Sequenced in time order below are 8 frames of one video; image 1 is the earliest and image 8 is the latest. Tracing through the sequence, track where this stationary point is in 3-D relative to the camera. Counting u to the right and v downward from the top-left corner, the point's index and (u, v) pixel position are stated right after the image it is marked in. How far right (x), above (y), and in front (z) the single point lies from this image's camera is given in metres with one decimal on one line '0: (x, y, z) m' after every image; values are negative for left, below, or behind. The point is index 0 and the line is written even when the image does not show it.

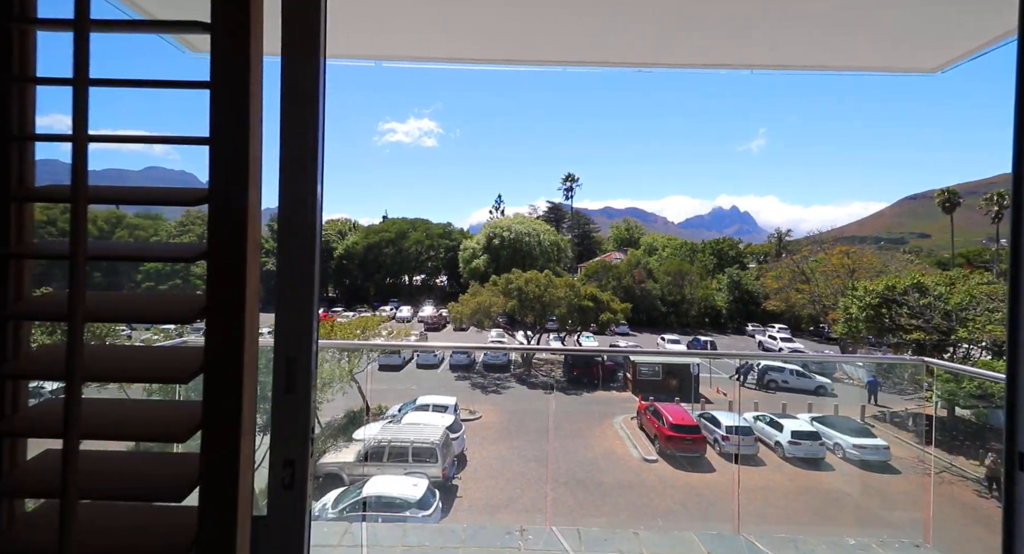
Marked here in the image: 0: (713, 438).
0: (+2.3, -1.9, +6.0) m
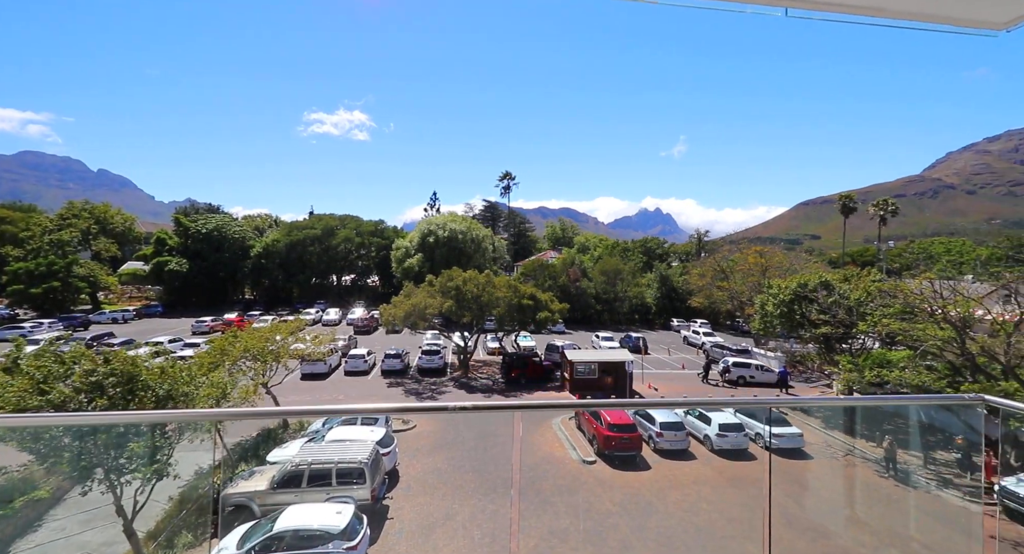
0: (+1.7, -1.9, +6.2) m
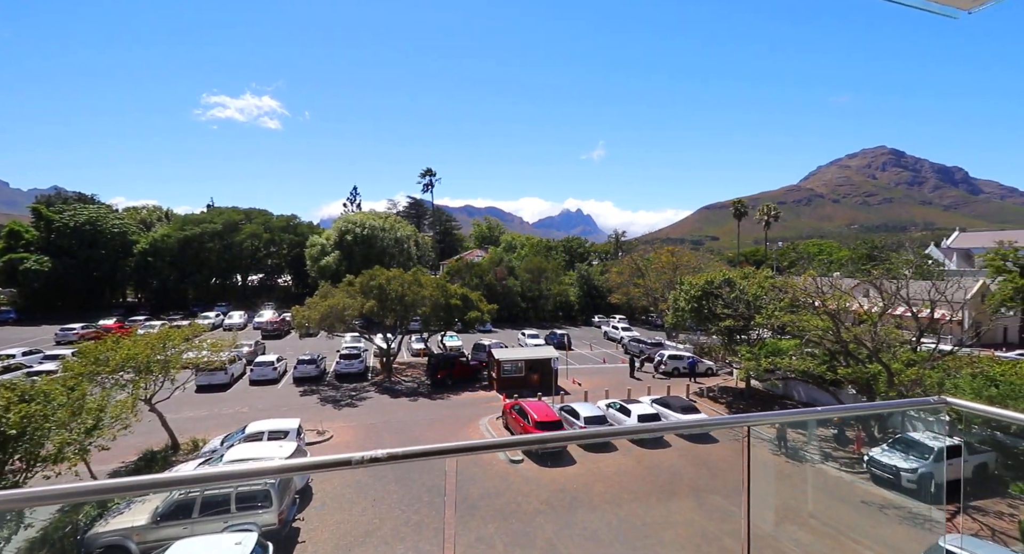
0: (+1.0, -1.8, +6.3) m
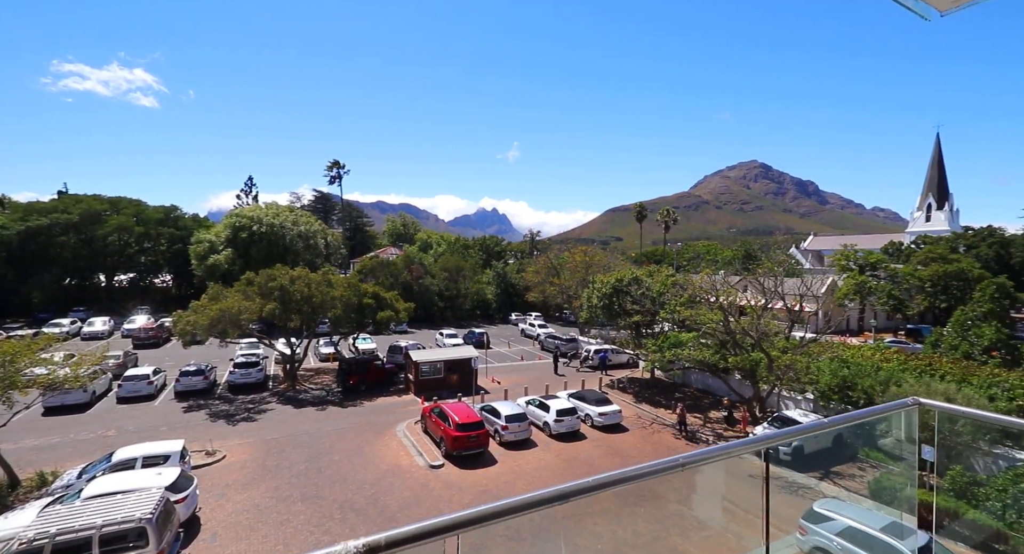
0: (+0.2, -1.8, +6.4) m
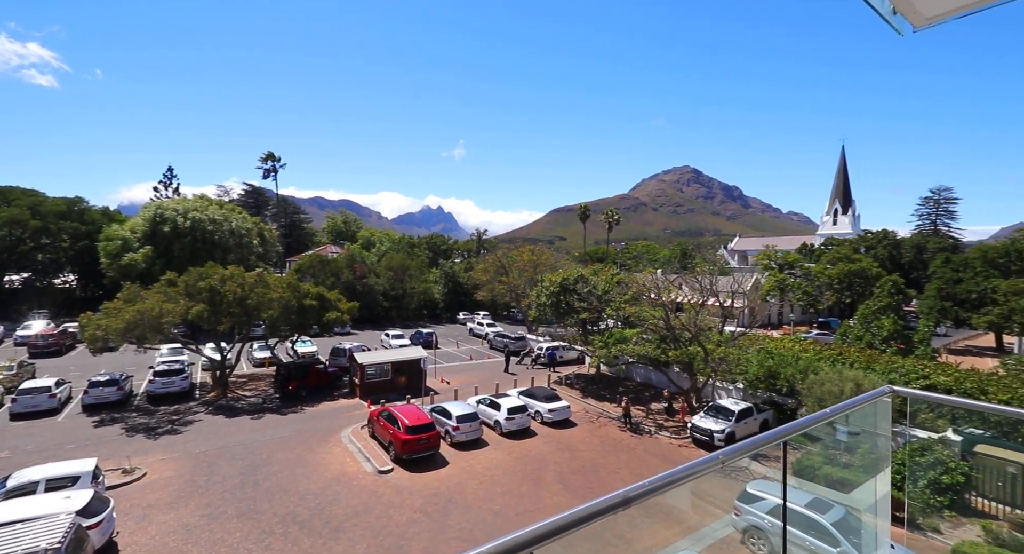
0: (-0.2, -1.8, +6.4) m
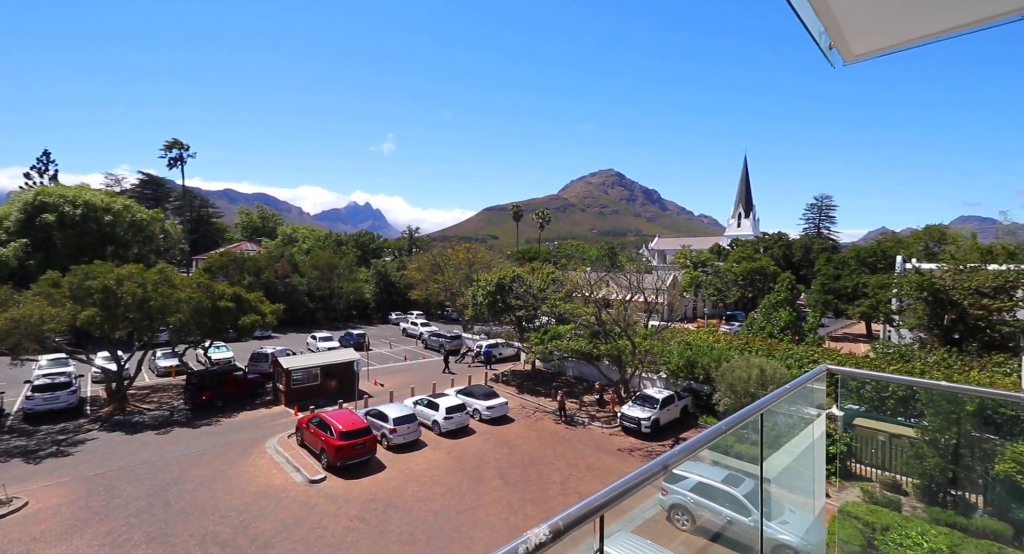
0: (-0.7, -1.8, +6.4) m
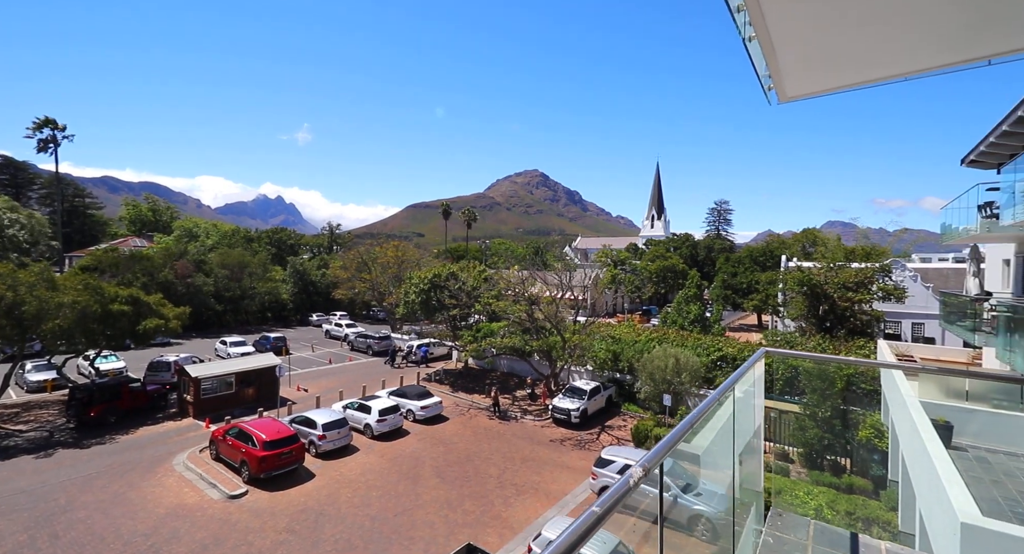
0: (-1.2, -1.8, +6.3) m
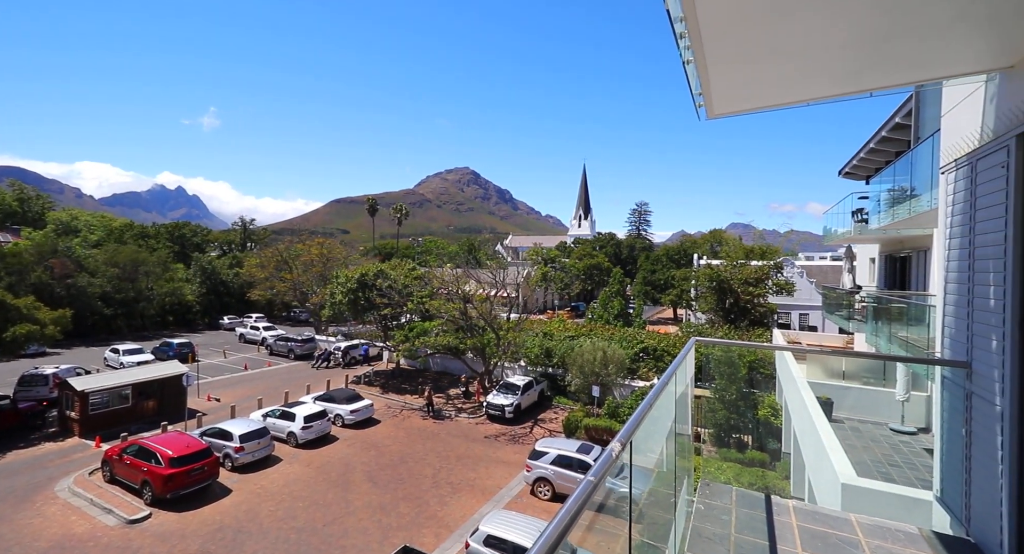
0: (-1.7, -1.7, +6.0) m
